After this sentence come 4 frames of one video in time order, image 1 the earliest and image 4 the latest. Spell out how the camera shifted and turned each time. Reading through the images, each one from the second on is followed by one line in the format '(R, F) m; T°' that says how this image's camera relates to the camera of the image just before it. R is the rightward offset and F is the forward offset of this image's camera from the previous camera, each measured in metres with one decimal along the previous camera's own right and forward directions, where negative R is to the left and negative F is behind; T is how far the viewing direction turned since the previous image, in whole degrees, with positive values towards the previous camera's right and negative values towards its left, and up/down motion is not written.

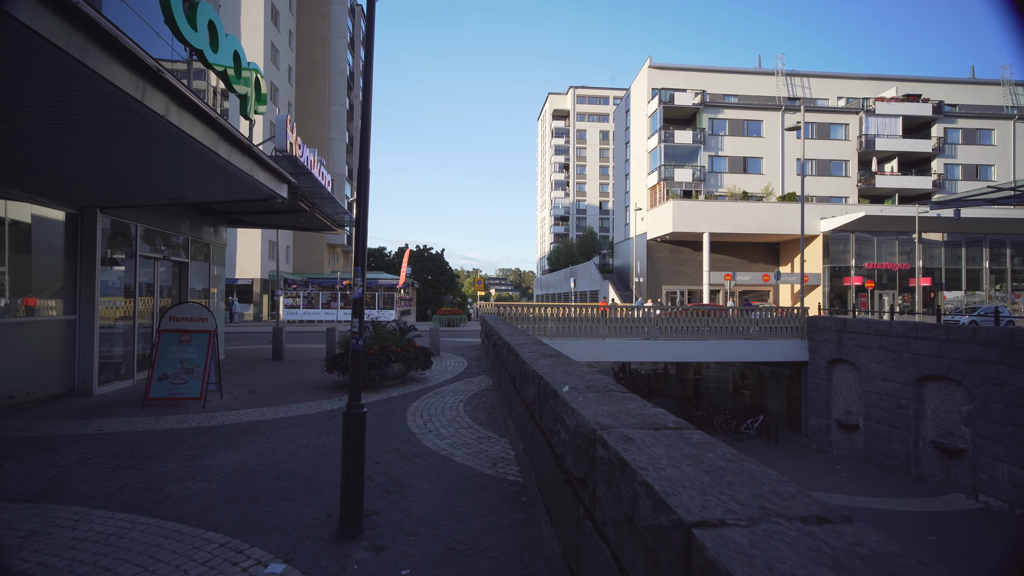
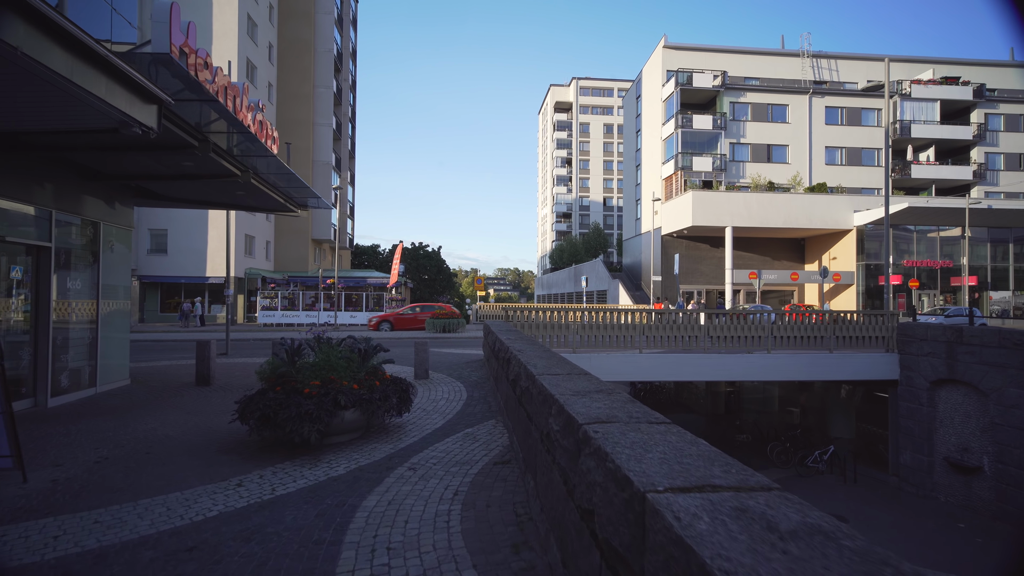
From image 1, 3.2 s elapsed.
(-0.3, +3.8) m; 0°
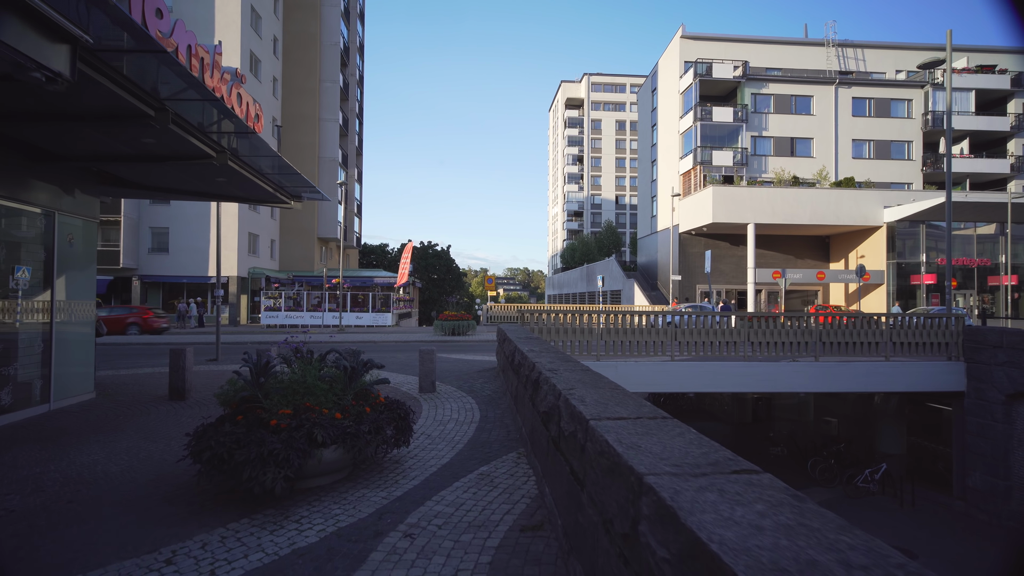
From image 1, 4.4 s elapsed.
(-0.2, +1.4) m; -1°
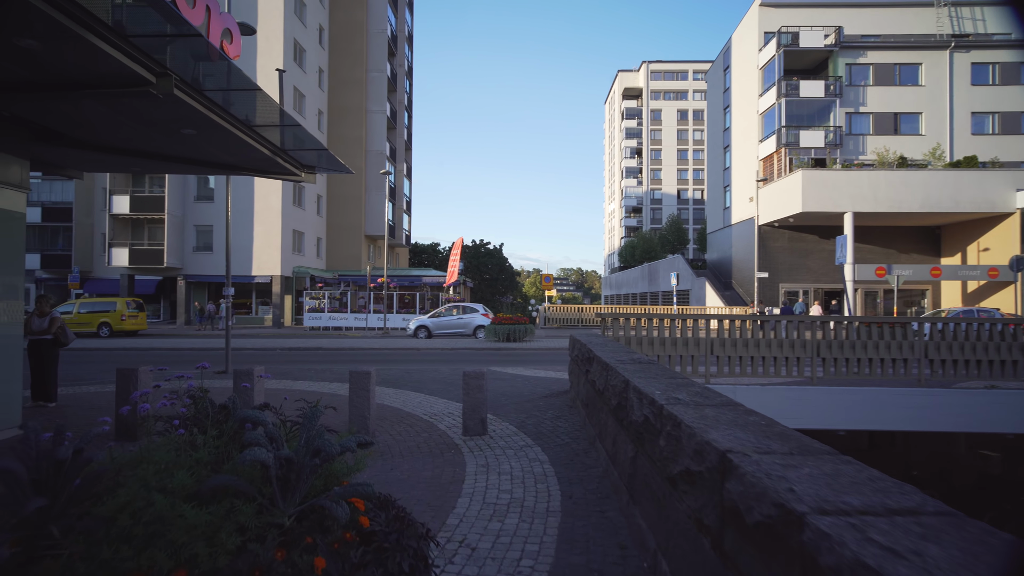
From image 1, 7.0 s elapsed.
(-0.4, +3.1) m; -6°
